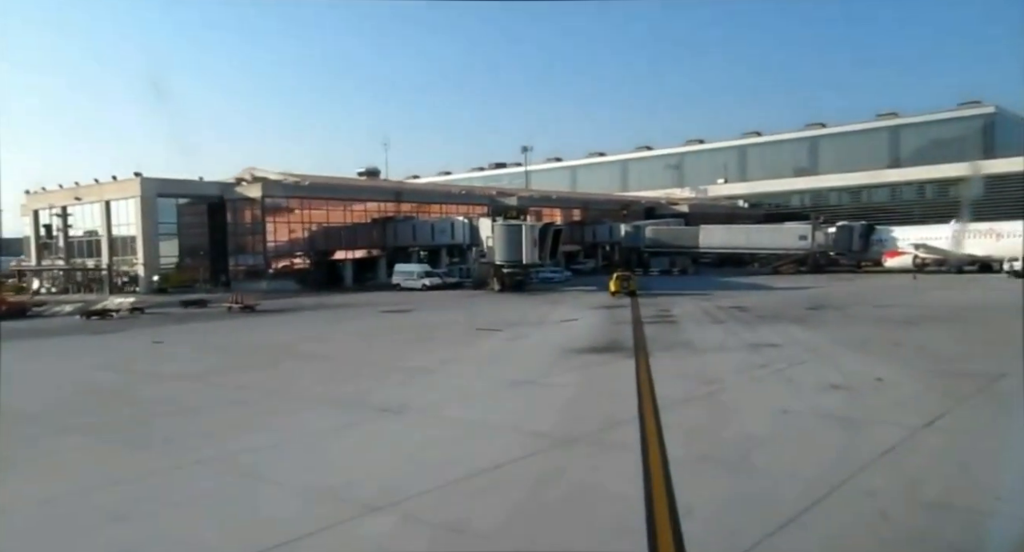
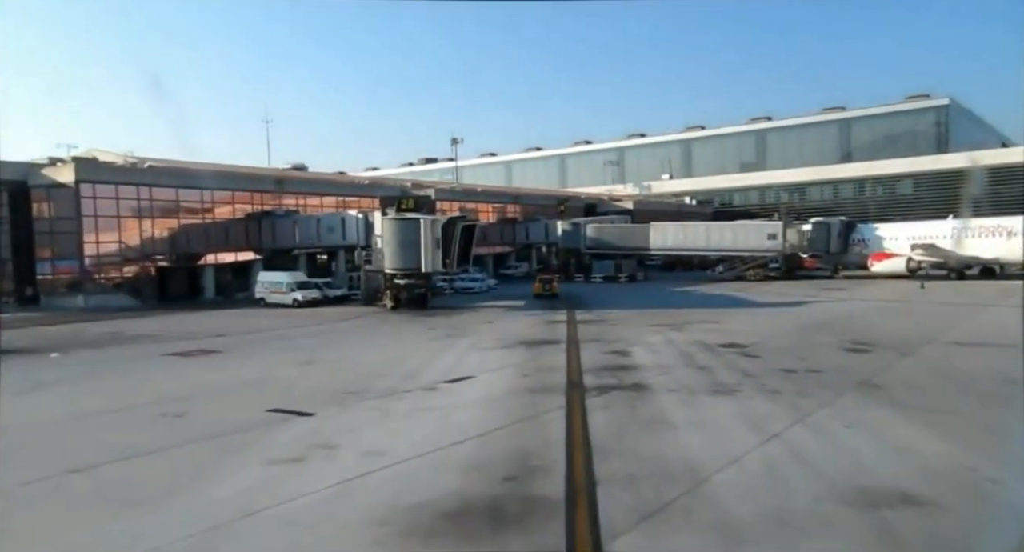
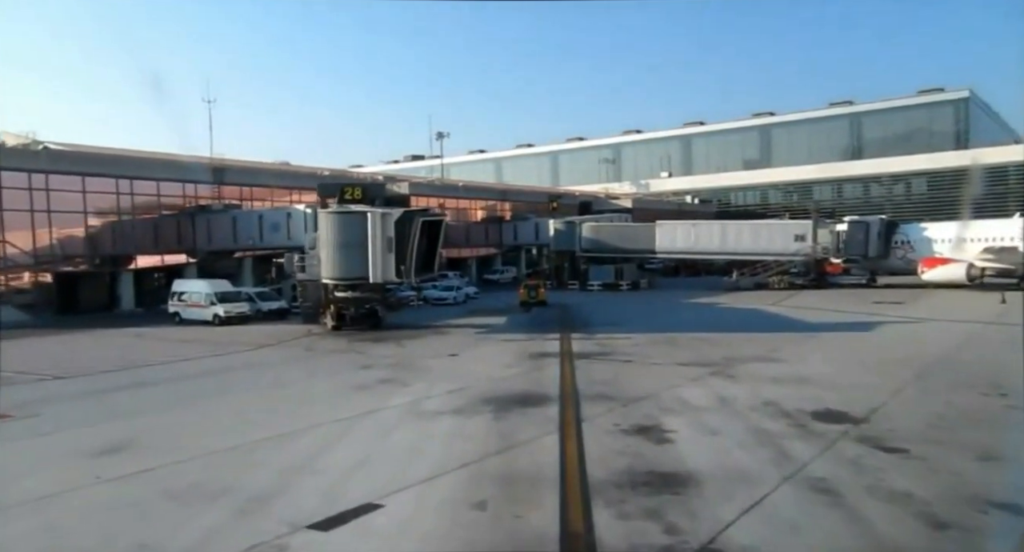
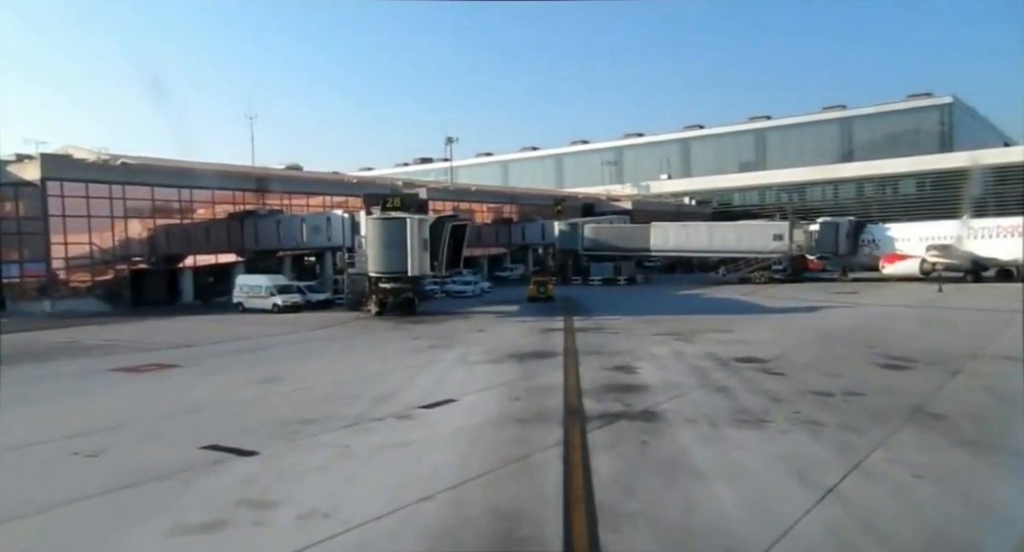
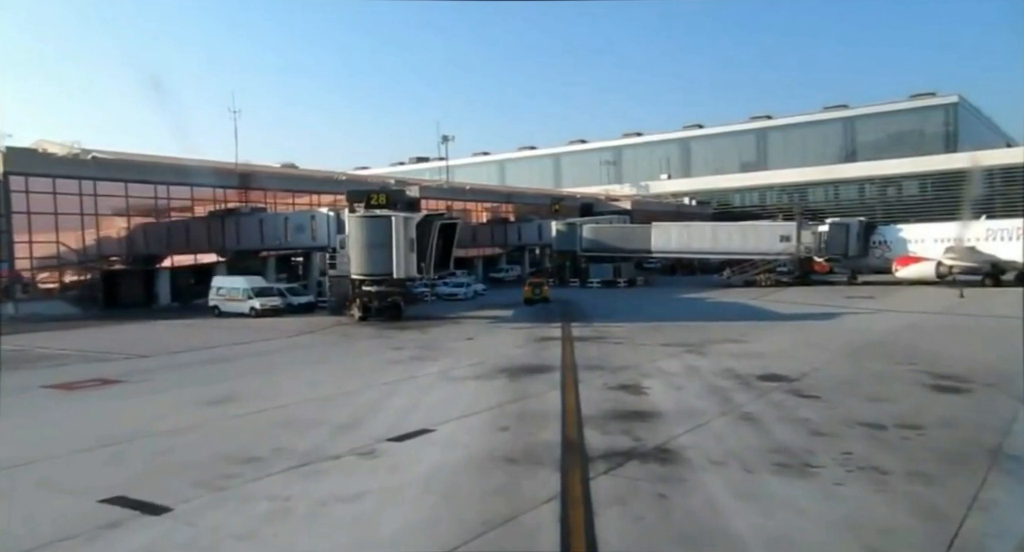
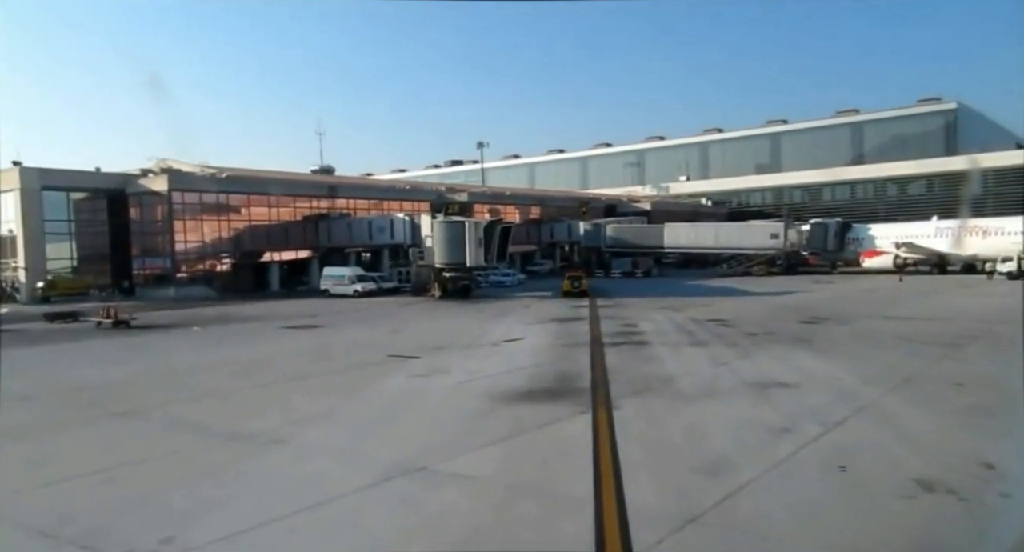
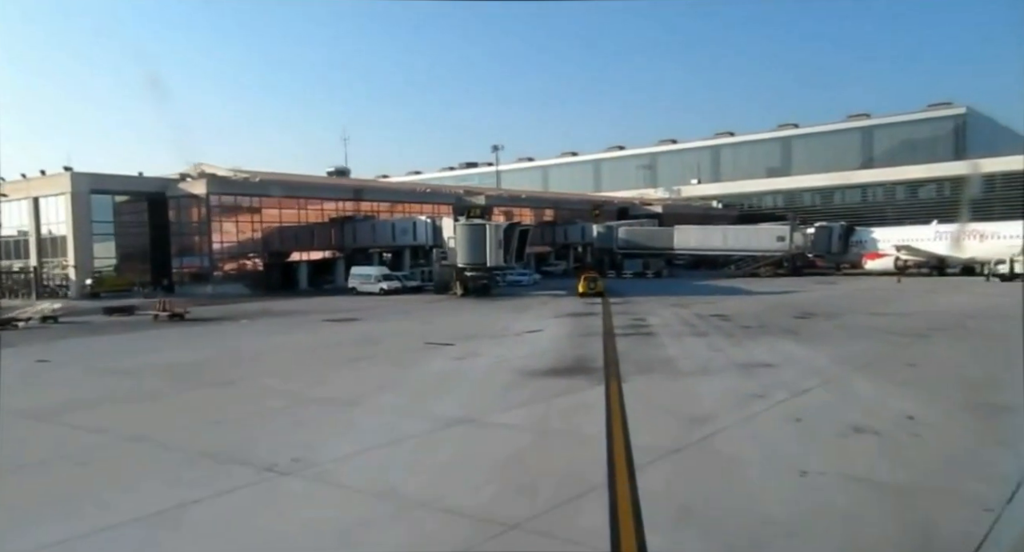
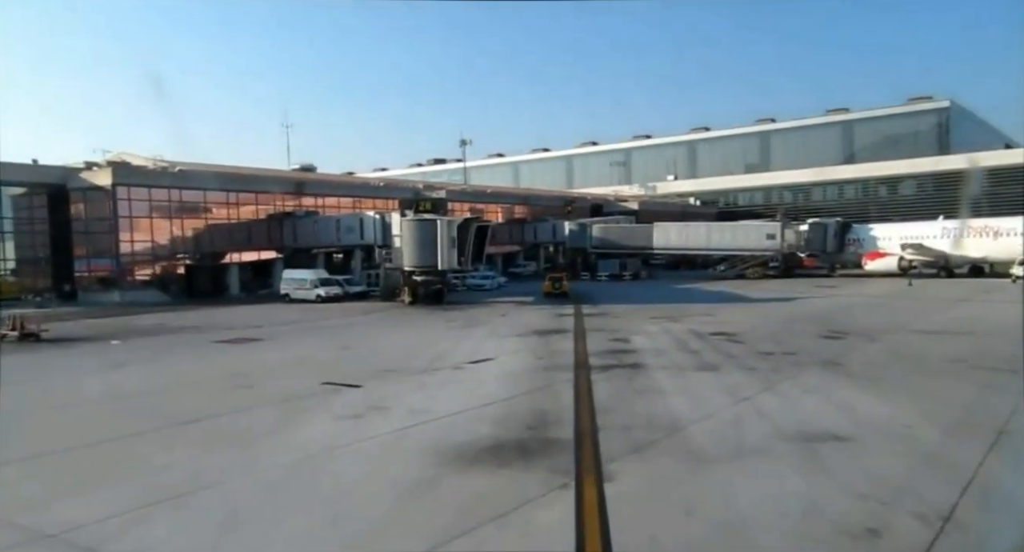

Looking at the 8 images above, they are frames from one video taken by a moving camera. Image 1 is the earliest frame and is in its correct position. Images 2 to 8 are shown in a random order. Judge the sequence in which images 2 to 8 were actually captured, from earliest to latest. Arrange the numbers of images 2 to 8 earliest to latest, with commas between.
7, 6, 8, 2, 4, 5, 3
